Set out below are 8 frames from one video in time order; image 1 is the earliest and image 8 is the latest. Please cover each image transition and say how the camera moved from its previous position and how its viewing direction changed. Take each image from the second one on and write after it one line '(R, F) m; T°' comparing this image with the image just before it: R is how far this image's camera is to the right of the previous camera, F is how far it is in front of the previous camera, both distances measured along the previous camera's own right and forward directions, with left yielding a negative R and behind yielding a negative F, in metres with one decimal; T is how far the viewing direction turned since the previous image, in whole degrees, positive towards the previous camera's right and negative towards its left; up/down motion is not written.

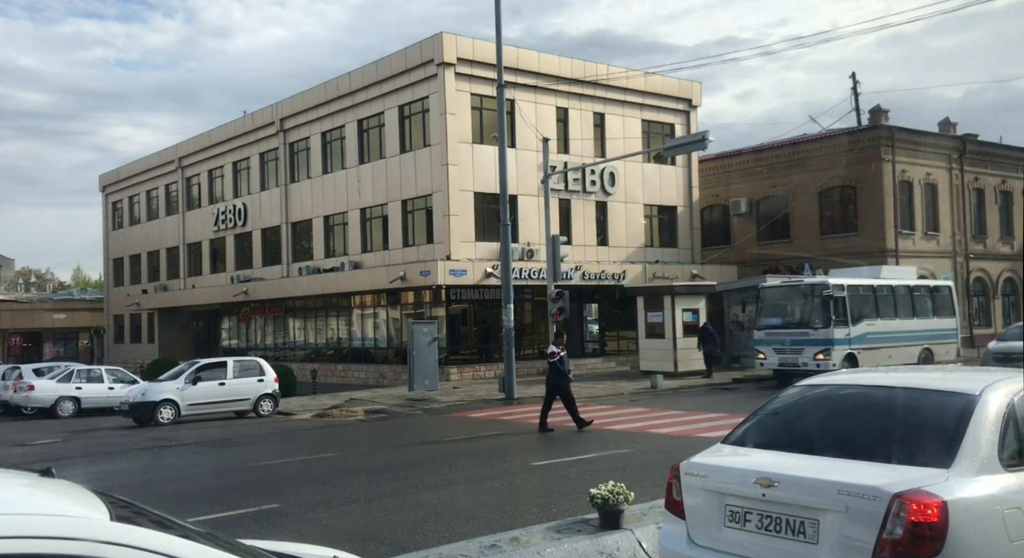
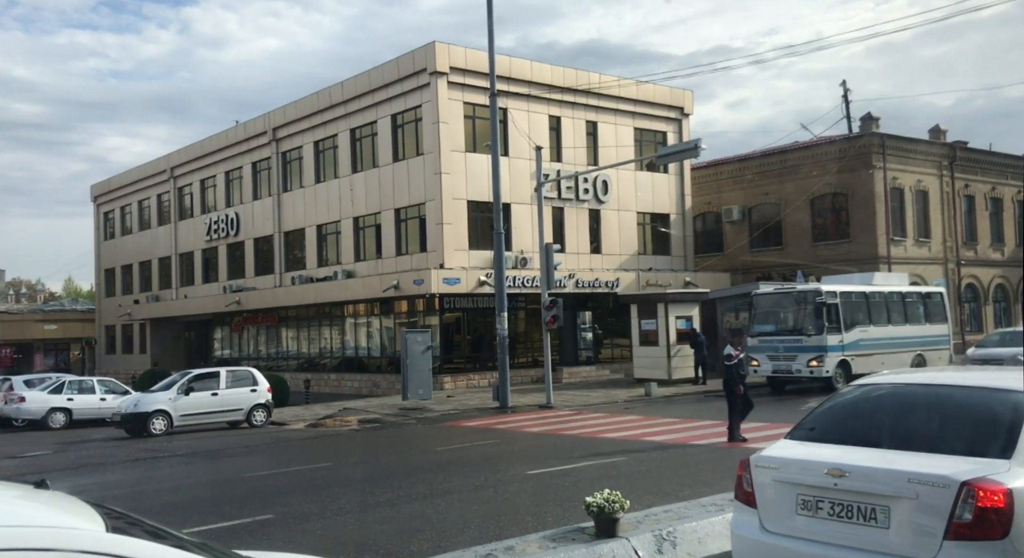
(0.0, 0.0) m; 0°
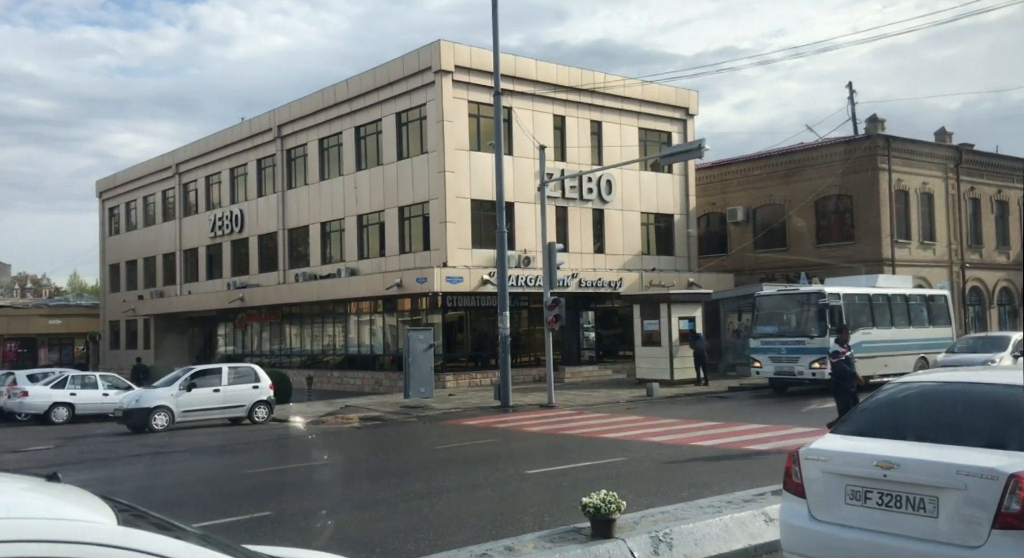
(0.0, 0.0) m; 0°
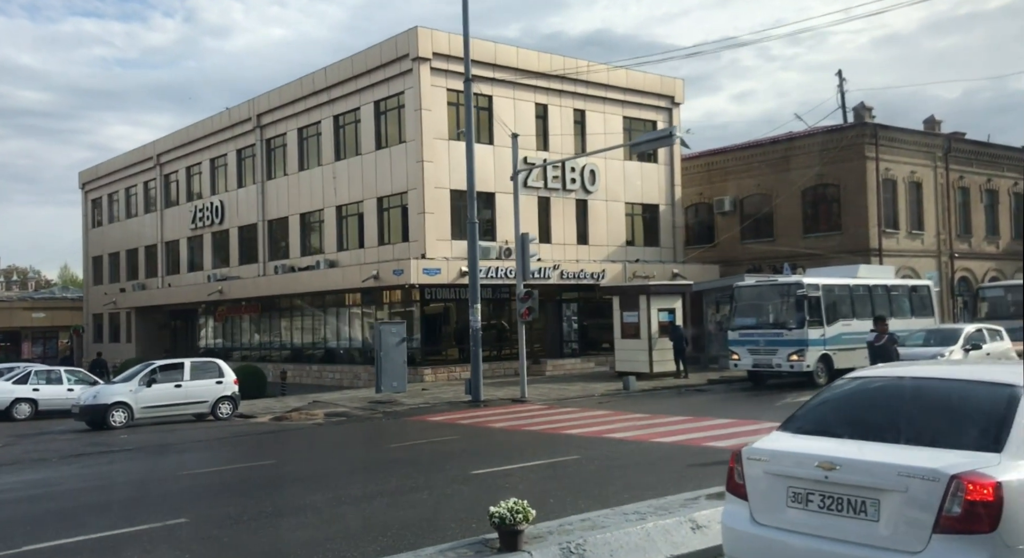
(+0.6, +0.6) m; 0°
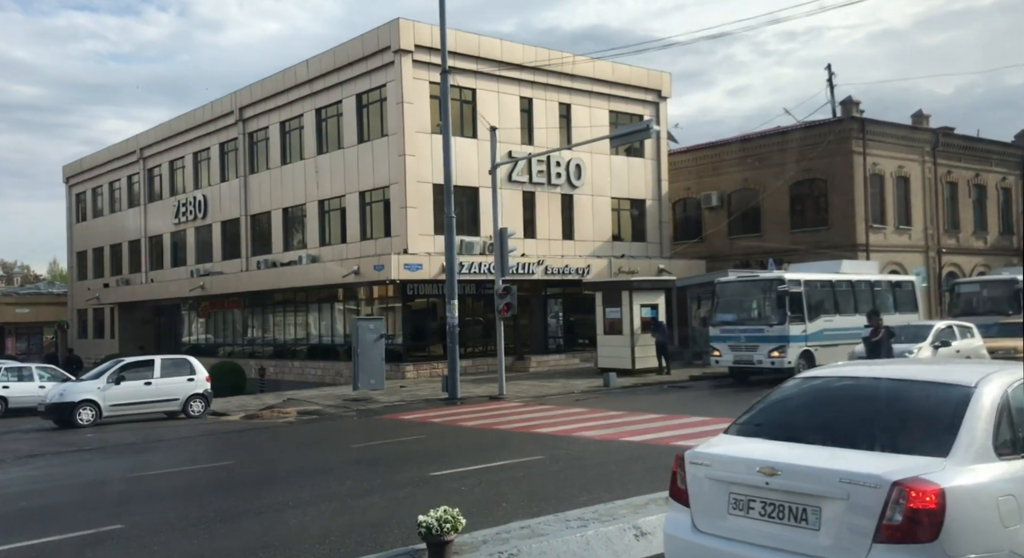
(+0.4, +0.3) m; 0°
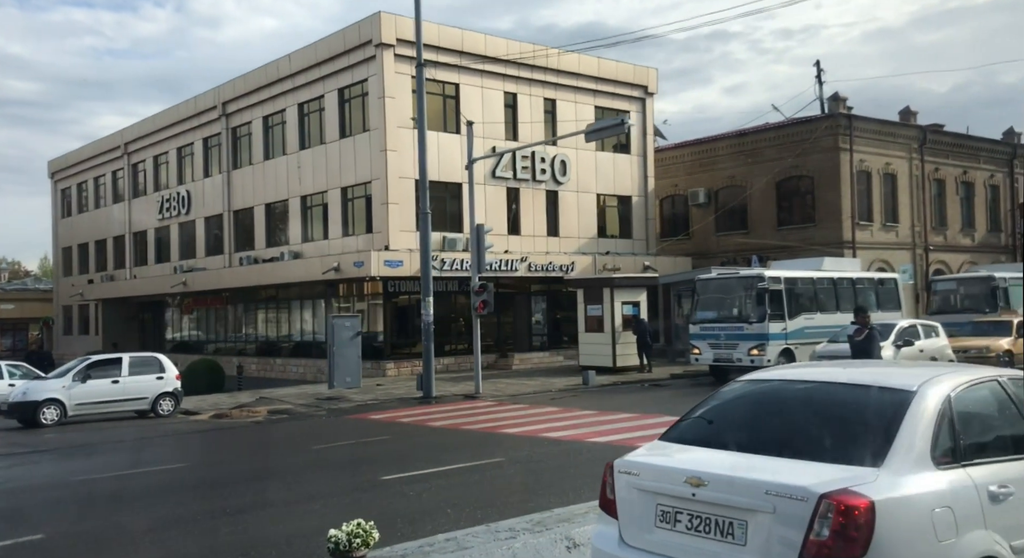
(+0.4, +0.3) m; 0°
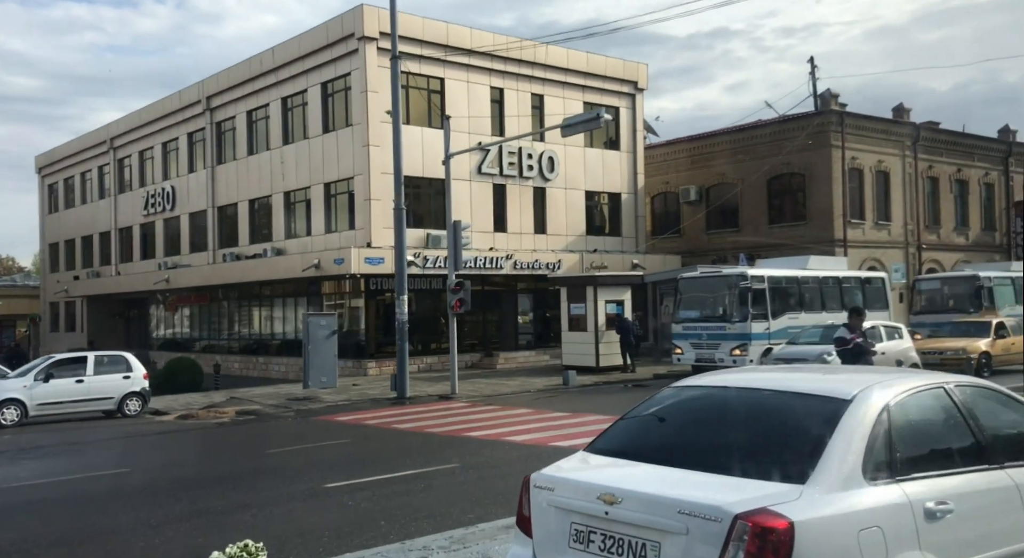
(+0.5, +0.5) m; 0°
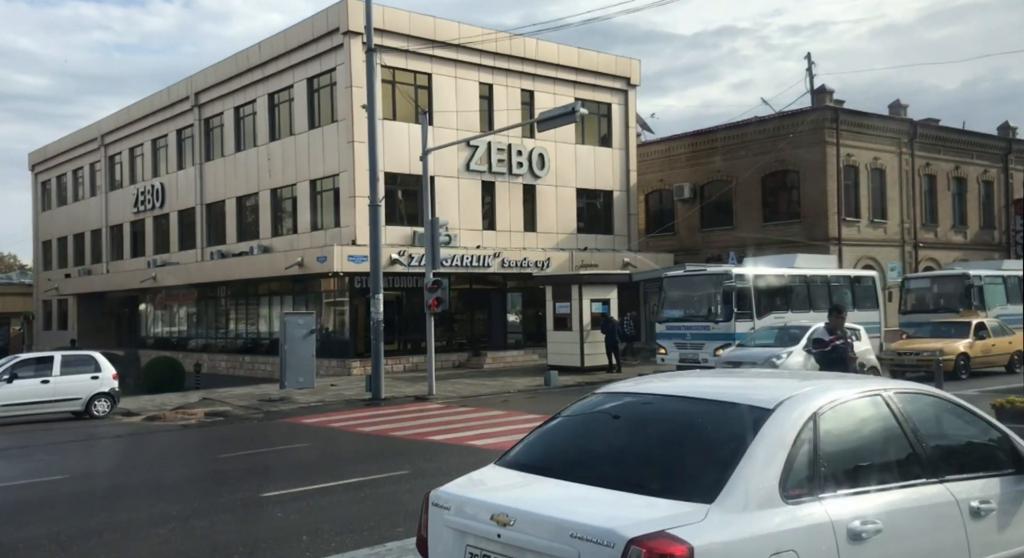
(+0.6, +0.5) m; 0°
